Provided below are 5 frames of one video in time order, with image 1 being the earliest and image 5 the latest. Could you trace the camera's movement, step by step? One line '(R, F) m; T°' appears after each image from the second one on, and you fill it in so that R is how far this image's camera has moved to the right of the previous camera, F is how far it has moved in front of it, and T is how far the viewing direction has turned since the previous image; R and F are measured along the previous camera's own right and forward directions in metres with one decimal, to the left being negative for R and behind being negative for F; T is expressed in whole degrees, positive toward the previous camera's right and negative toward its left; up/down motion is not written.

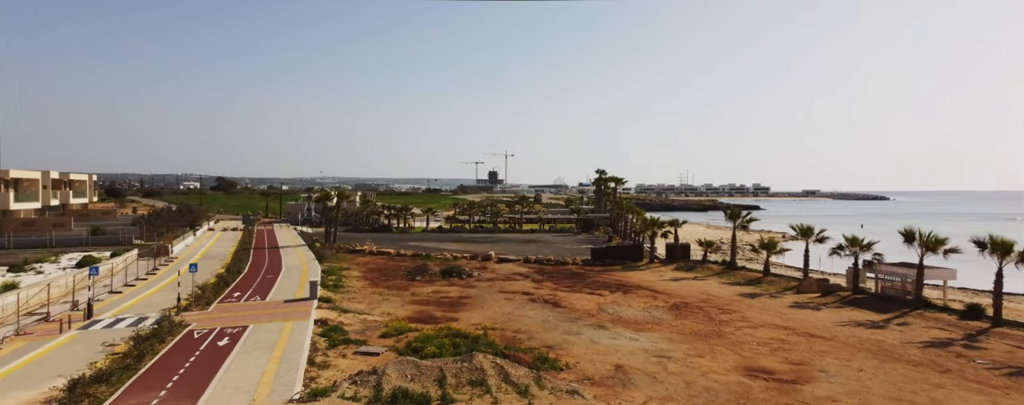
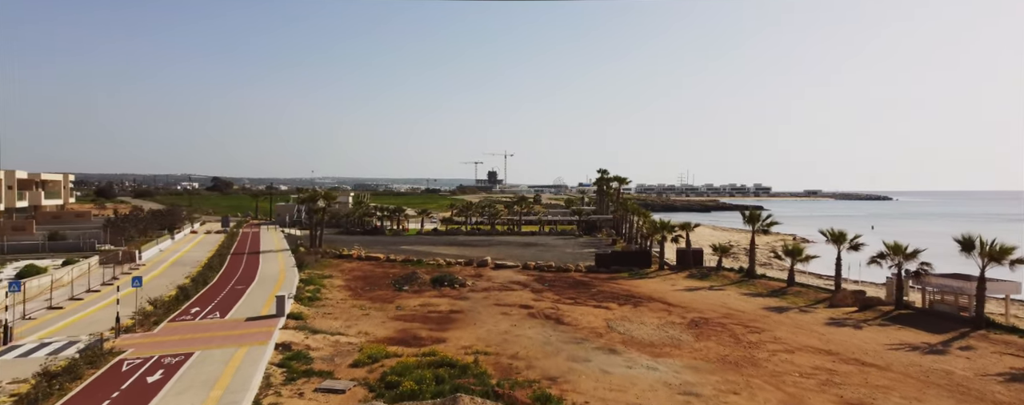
(+0.1, +3.4) m; 0°
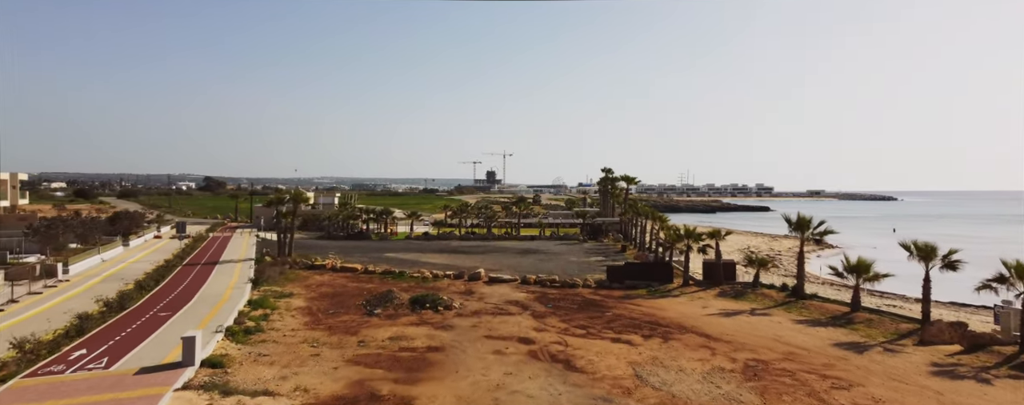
(+0.1, +6.3) m; 0°
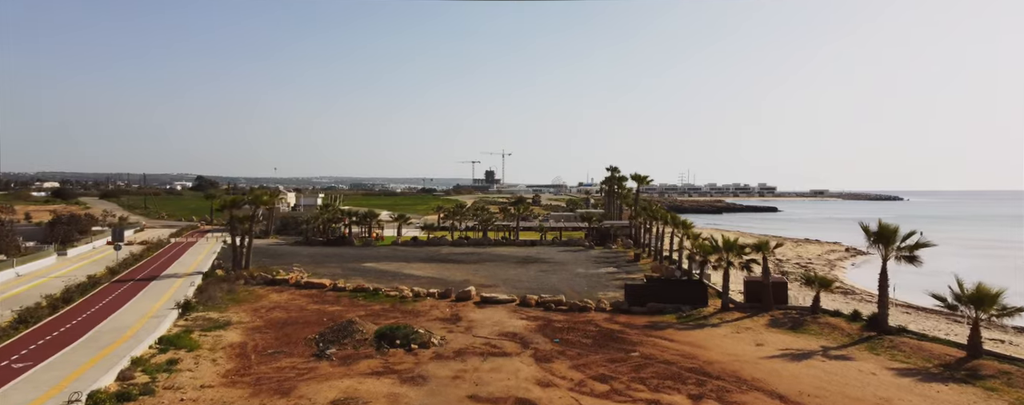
(+0.1, +6.7) m; 0°
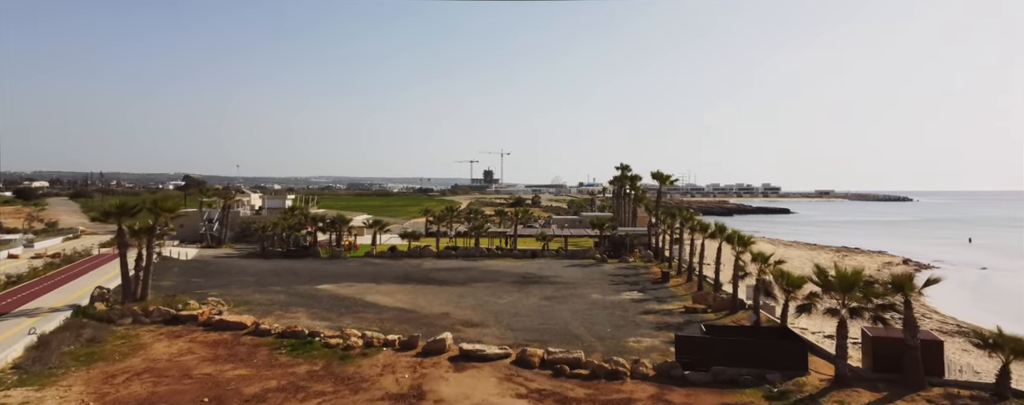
(+0.2, +10.1) m; 0°
